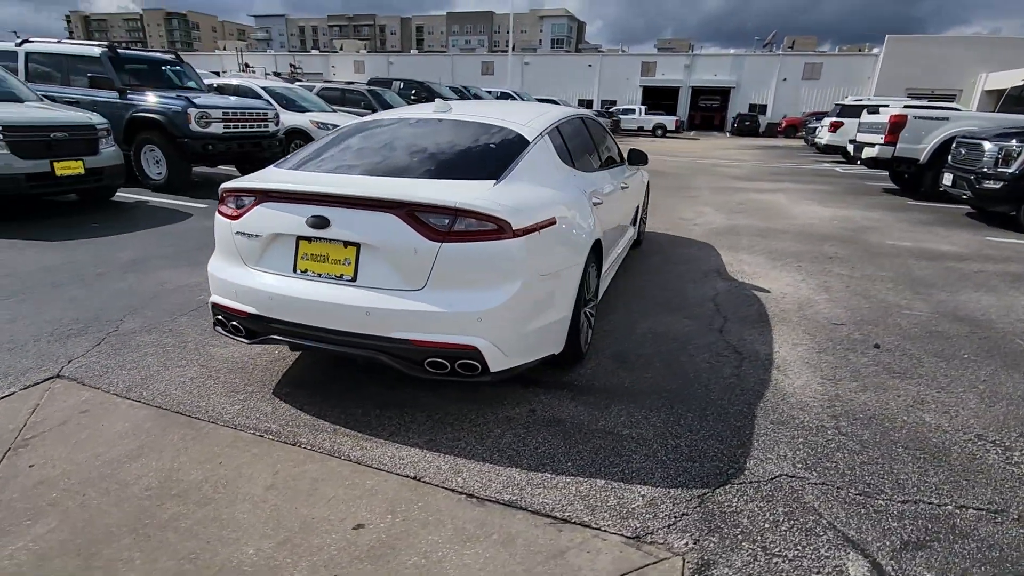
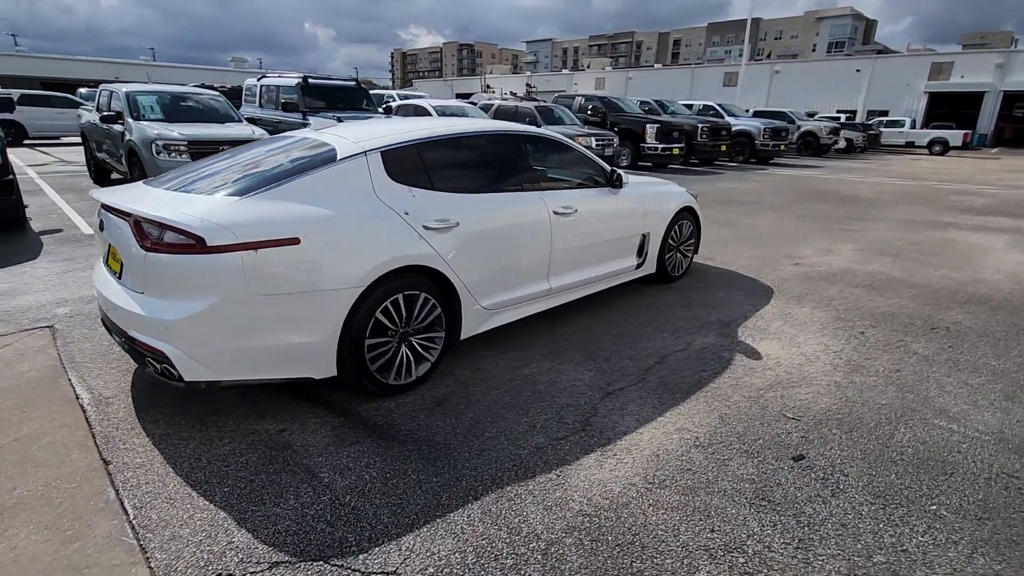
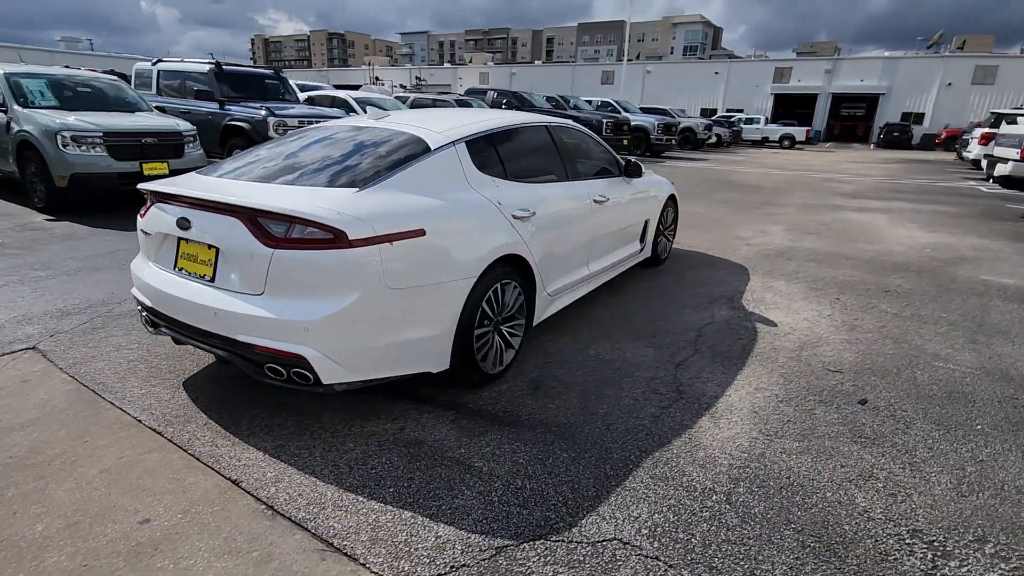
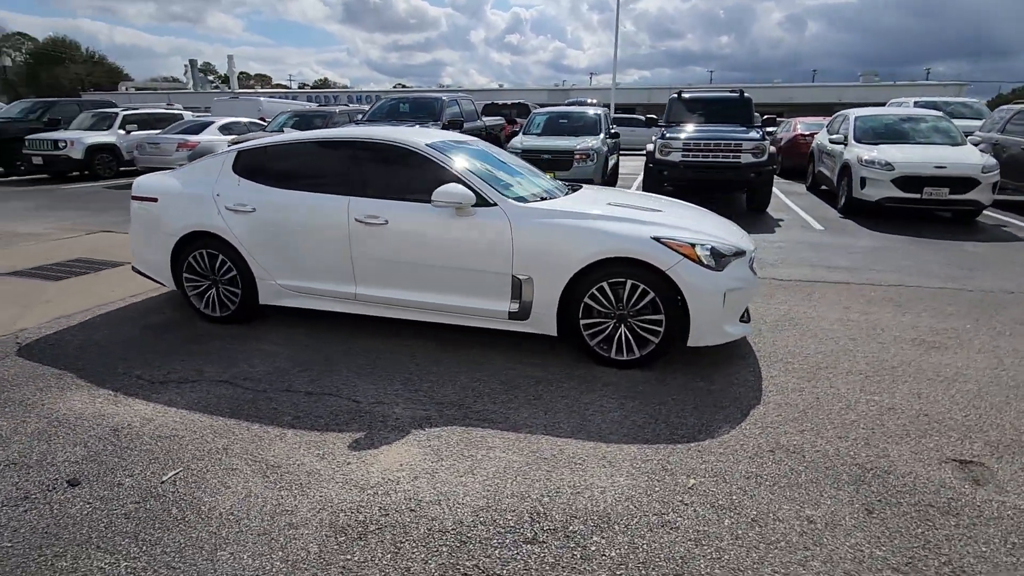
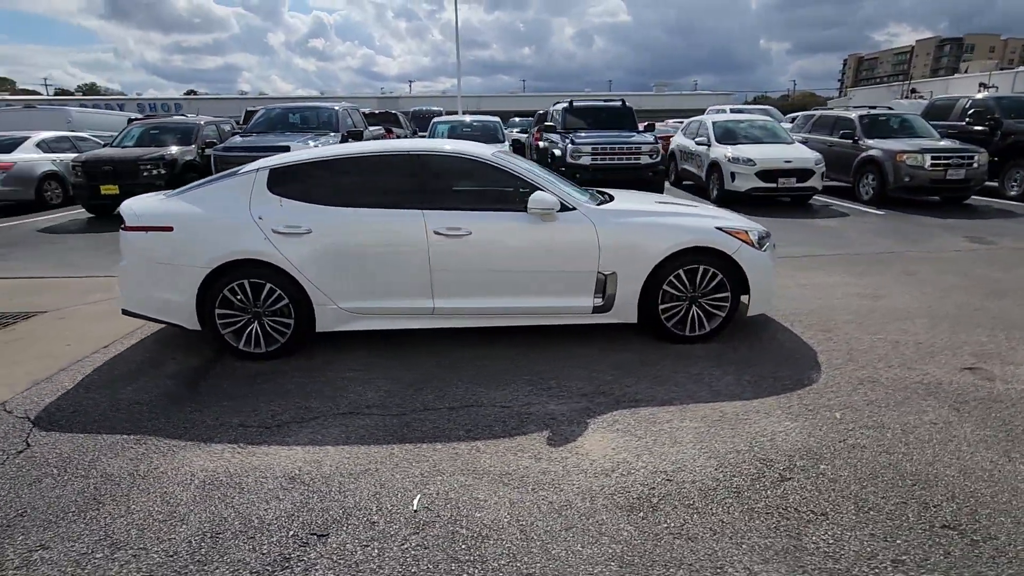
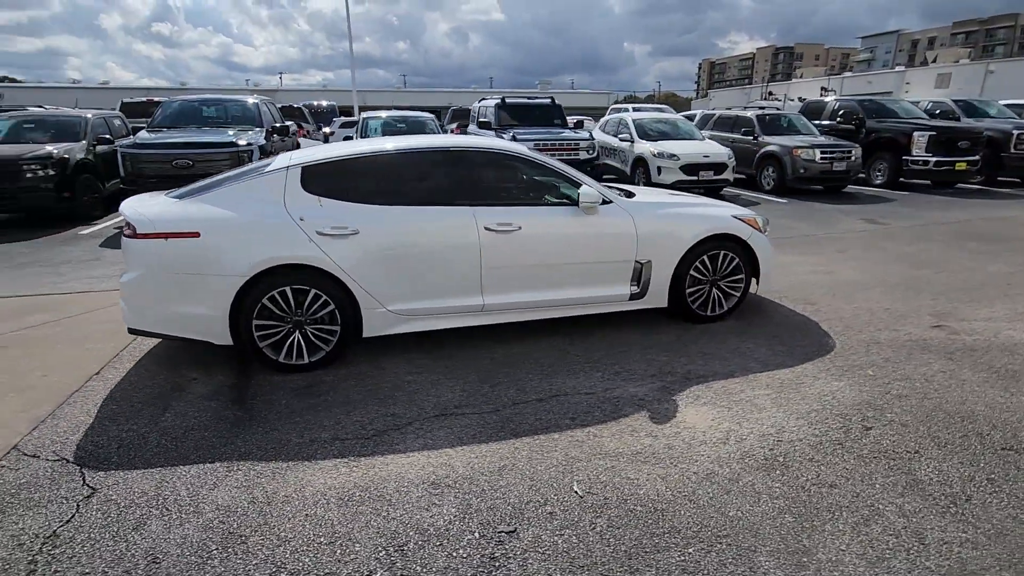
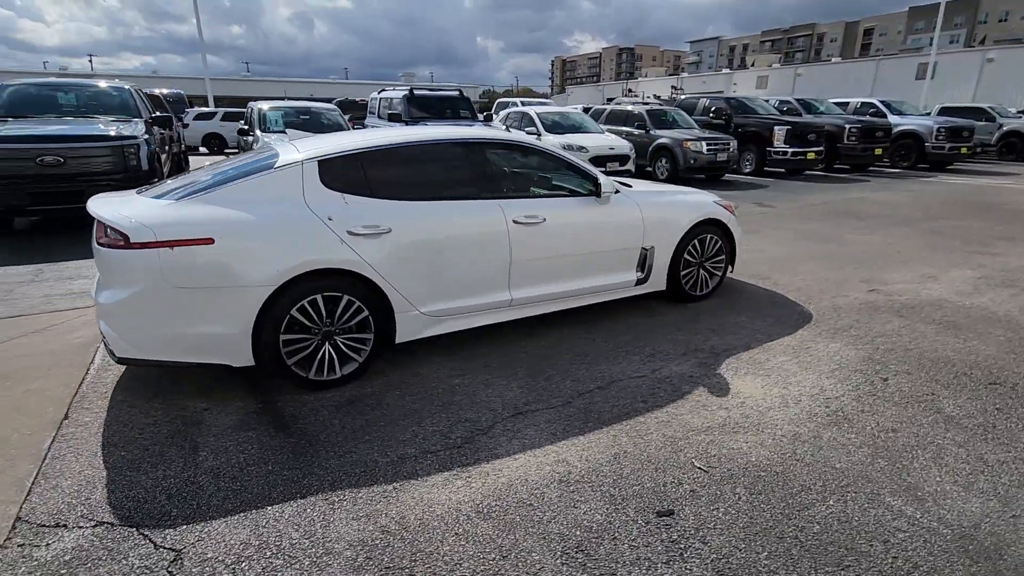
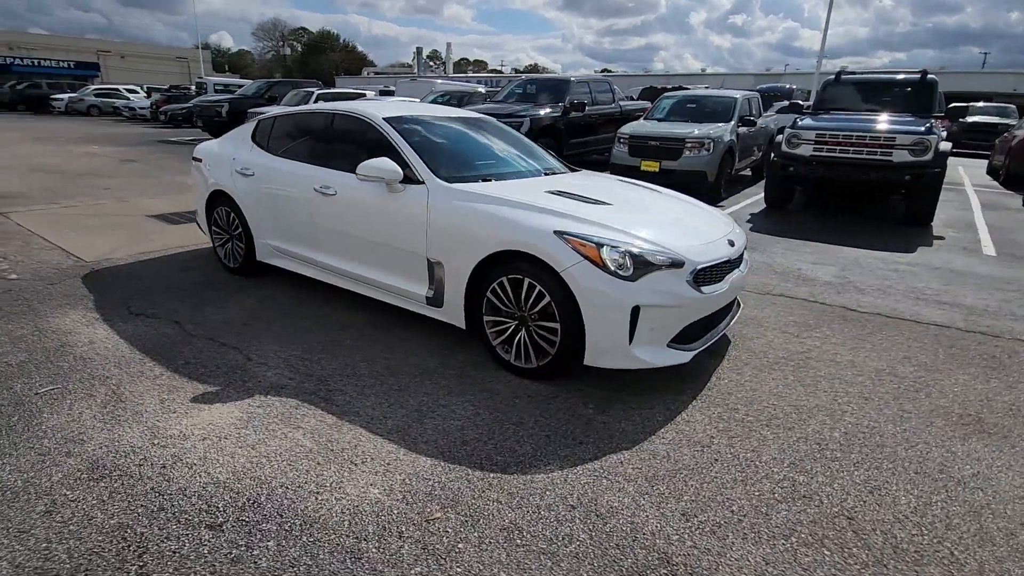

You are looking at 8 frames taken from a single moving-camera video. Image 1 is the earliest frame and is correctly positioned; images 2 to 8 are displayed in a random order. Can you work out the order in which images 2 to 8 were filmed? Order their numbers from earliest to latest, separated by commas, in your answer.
3, 2, 7, 6, 5, 4, 8
